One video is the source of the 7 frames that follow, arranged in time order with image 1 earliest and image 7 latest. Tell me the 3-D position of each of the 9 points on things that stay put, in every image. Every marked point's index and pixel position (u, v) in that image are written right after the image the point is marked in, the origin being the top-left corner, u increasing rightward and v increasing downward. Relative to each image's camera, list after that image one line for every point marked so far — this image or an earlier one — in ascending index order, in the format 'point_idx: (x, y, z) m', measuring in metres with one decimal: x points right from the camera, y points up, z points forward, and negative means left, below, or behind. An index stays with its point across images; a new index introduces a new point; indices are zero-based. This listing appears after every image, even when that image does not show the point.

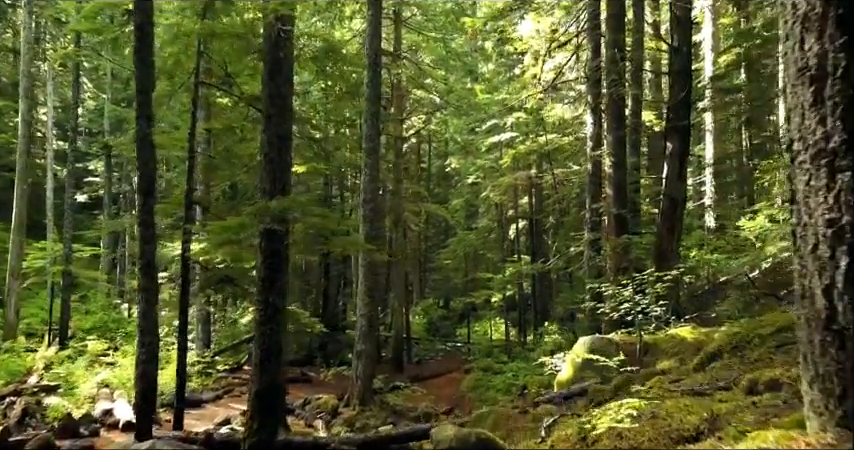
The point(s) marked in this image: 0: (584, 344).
0: (+2.4, -1.8, +9.2) m
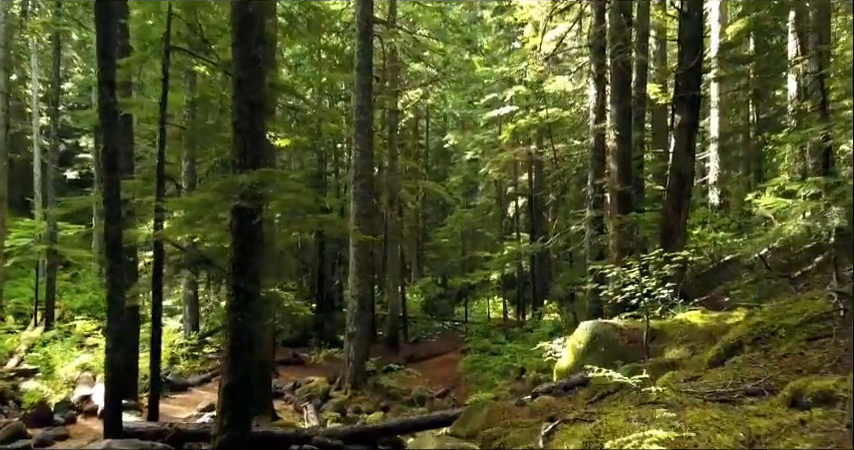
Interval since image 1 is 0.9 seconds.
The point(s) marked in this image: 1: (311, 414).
0: (+2.3, -1.5, +8.6) m
1: (-2.4, -3.9, +12.6) m
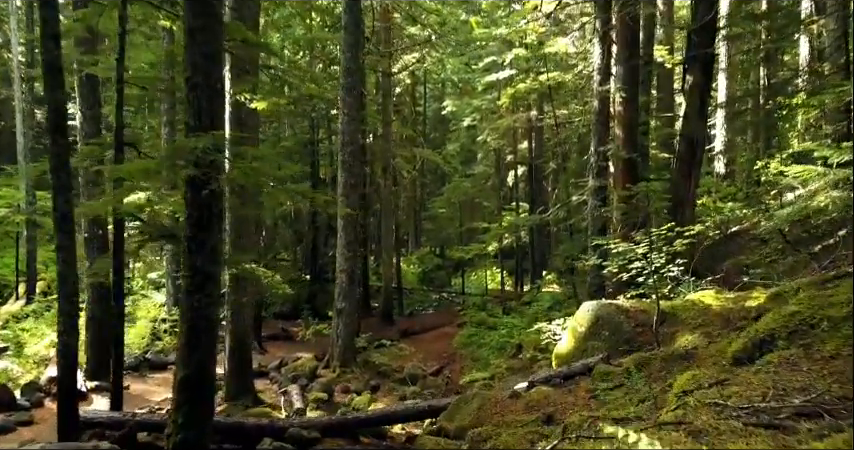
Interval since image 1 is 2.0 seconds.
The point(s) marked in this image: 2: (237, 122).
0: (+2.1, -1.1, +7.8) m
1: (-2.6, -3.4, +12.0) m
2: (-3.4, +1.8, +10.9) m
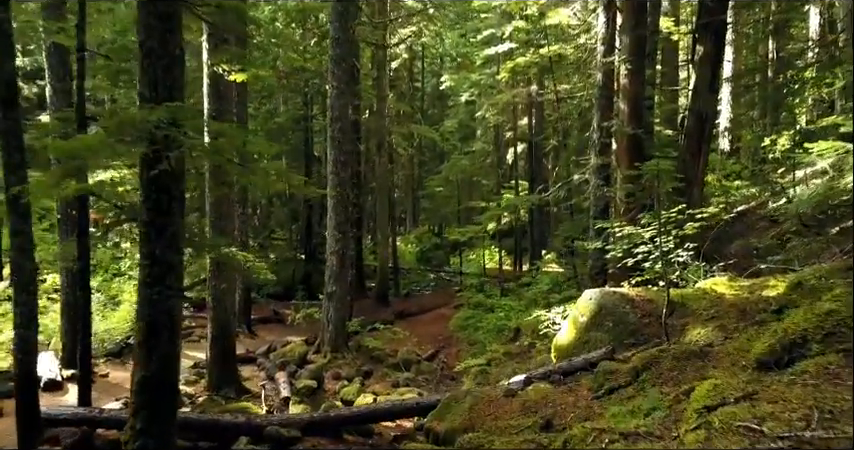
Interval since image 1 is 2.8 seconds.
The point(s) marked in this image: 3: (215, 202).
0: (+1.9, -0.9, +7.2) m
1: (-2.7, -3.0, +11.5) m
2: (-3.5, +2.2, +10.2) m
3: (-3.5, +0.4, +10.1) m
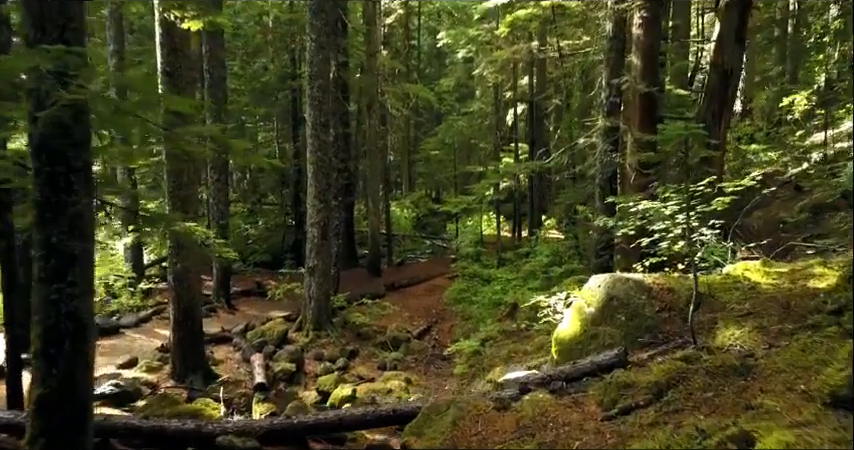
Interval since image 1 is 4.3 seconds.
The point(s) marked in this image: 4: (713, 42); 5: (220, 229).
0: (+1.7, -0.7, +6.2) m
1: (-2.9, -2.5, +10.5) m
2: (-3.7, +2.6, +8.9) m
3: (-3.7, +0.8, +9.0) m
4: (+4.5, +2.9, +9.6) m
5: (-5.1, -0.1, +15.0) m
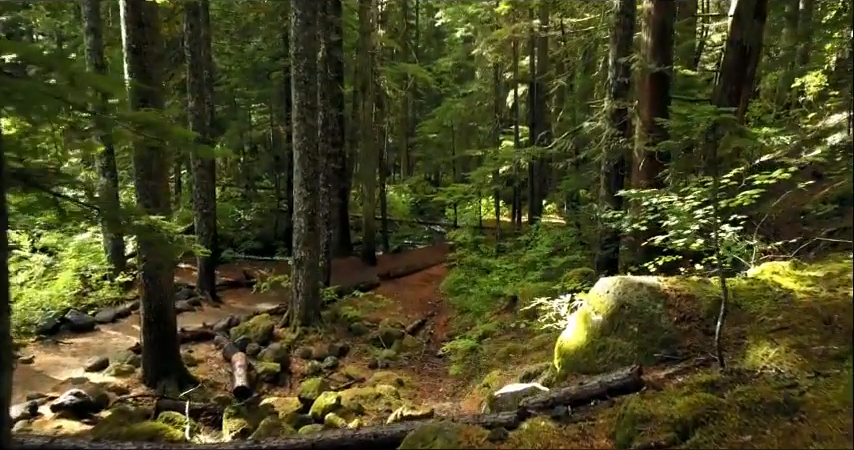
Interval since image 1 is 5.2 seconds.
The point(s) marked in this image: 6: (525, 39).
0: (+1.6, -0.6, +5.4) m
1: (-3.0, -2.3, +9.8) m
2: (-3.9, +2.7, +8.1) m
3: (-3.9, +0.9, +8.2) m
4: (+4.4, +3.0, +8.7) m
5: (-5.2, +0.2, +14.3) m
6: (+3.2, +6.1, +19.9) m
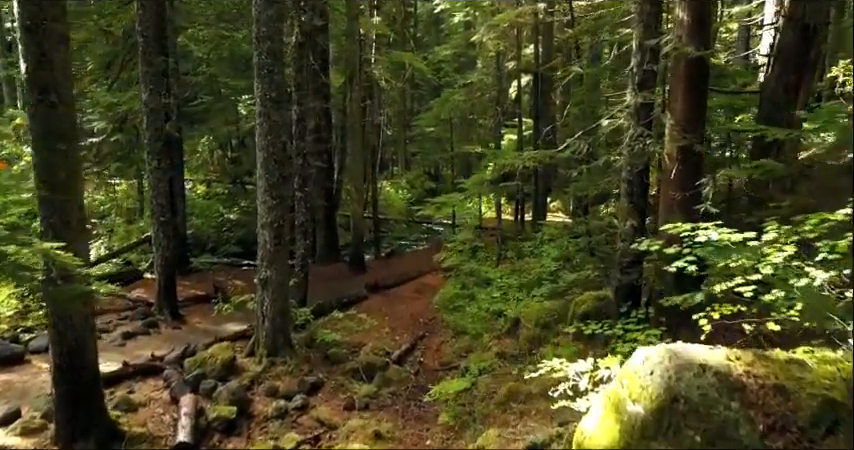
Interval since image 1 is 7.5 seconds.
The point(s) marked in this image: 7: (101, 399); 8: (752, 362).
0: (+1.4, -1.0, +3.7) m
1: (-3.2, -2.6, +8.2) m
2: (-4.1, +2.4, +6.3) m
3: (-4.1, +0.6, +6.5) m
4: (+4.1, +2.7, +6.9) m
5: (-5.4, 0.0, +12.6) m
6: (+3.0, +6.0, +18.1) m
7: (-3.9, -2.0, +7.3) m
8: (+2.0, -0.8, +3.8) m
